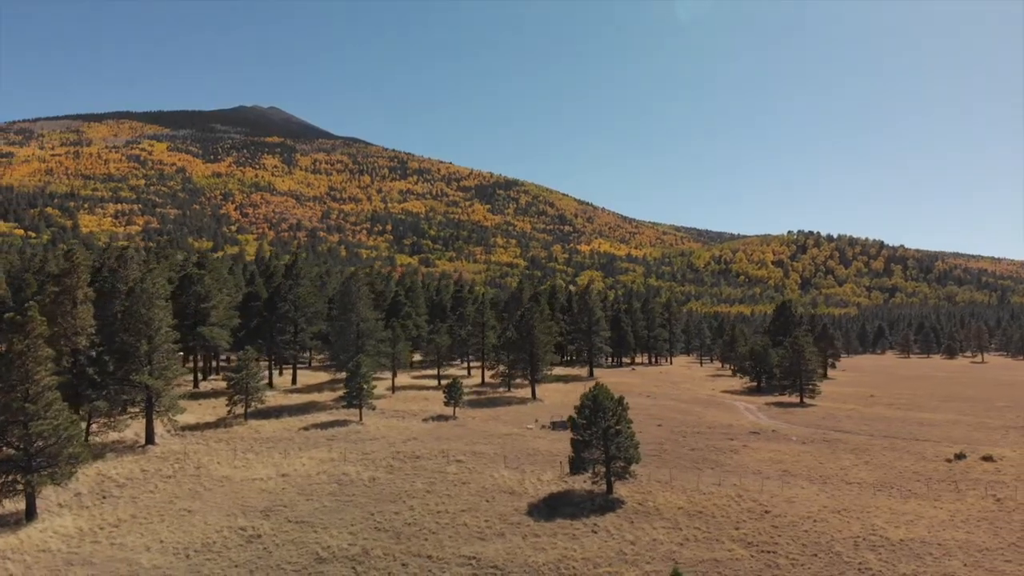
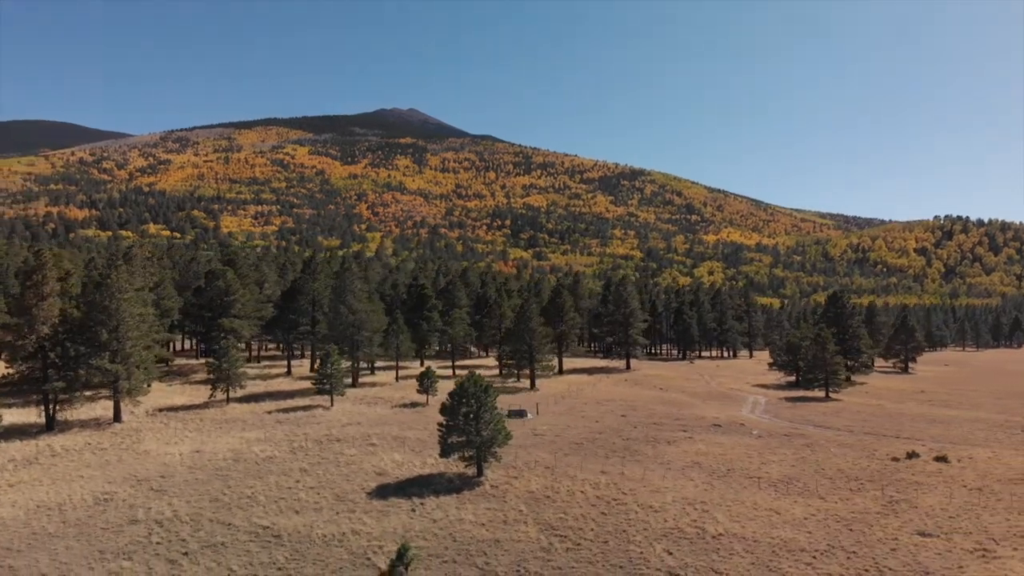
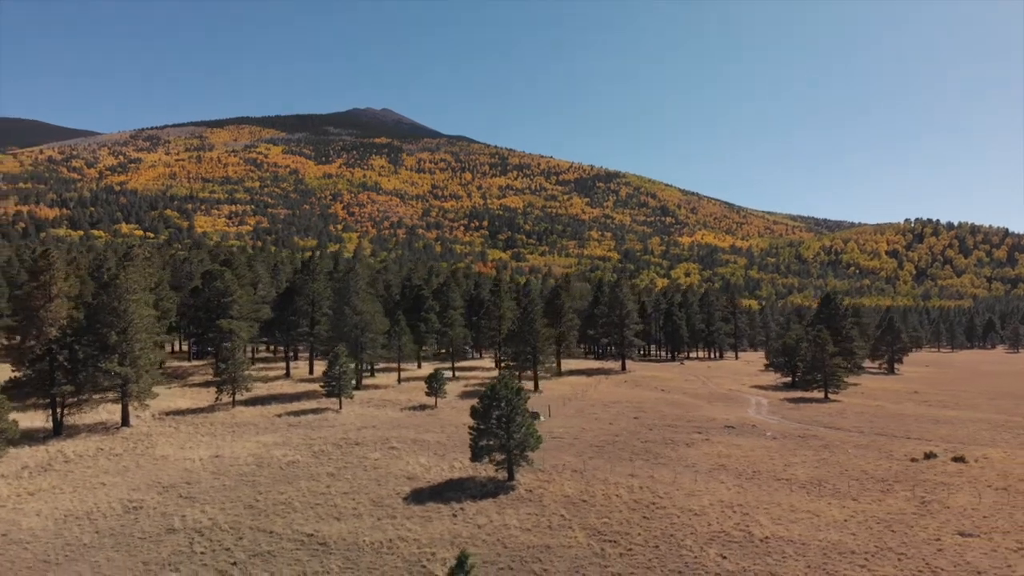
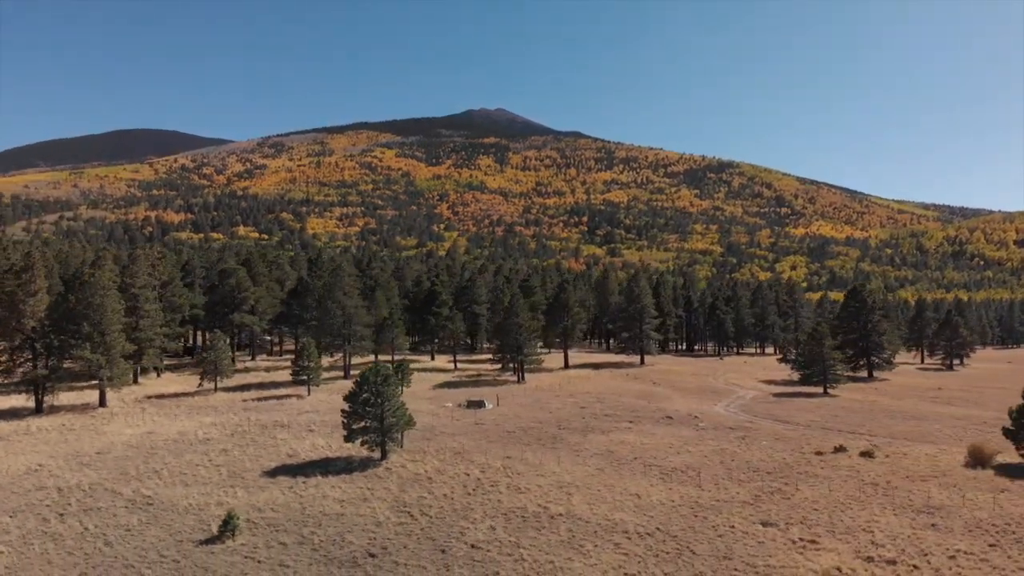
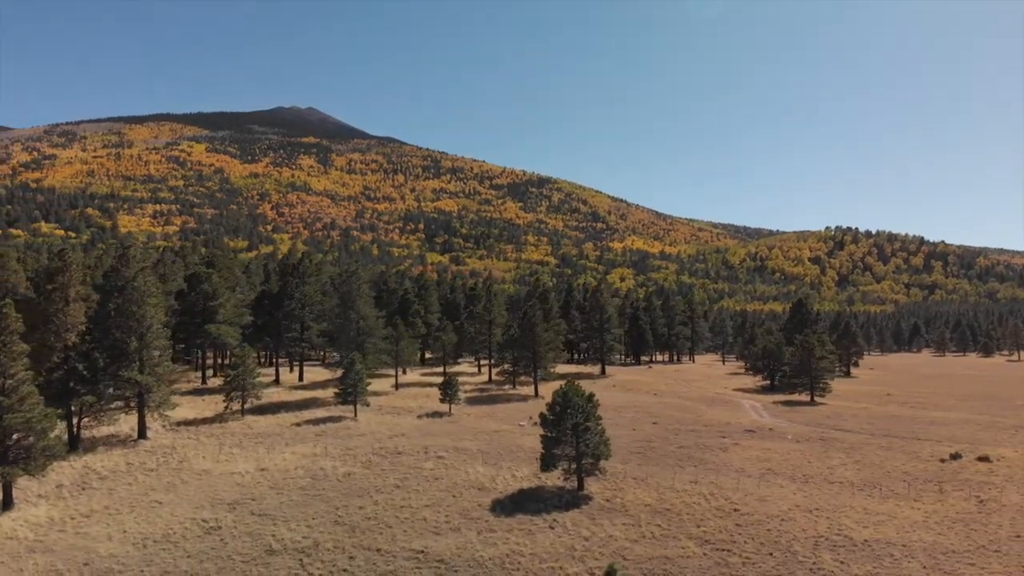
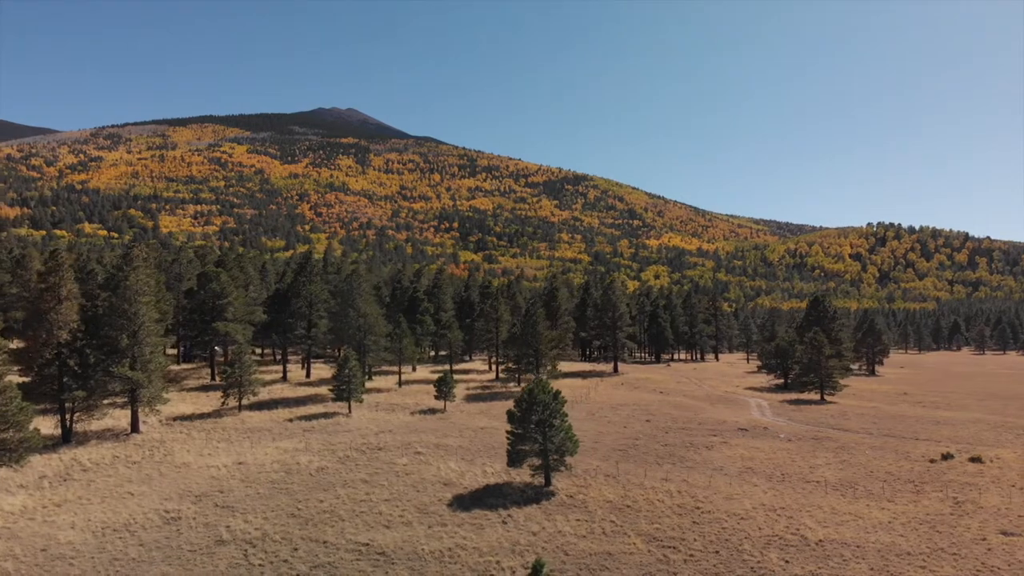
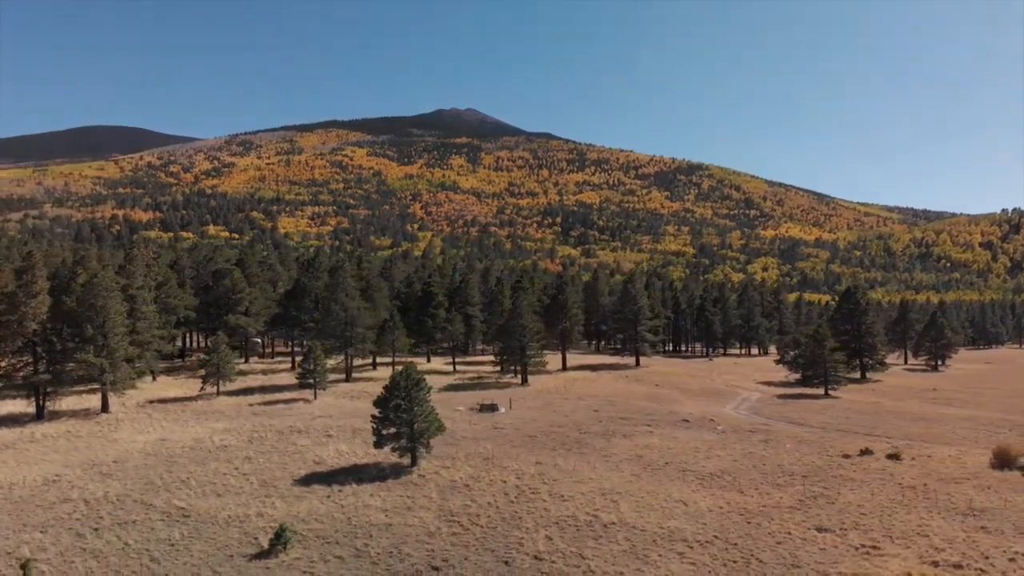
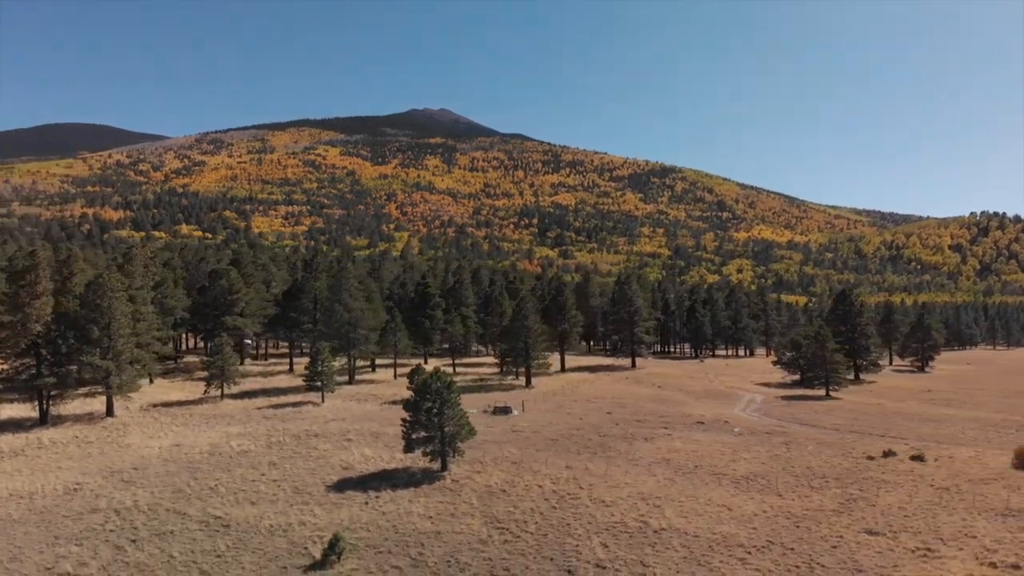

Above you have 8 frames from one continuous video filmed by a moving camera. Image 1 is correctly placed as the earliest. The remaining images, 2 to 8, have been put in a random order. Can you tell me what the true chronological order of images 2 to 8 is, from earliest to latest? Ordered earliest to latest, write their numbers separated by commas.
5, 6, 3, 2, 8, 7, 4
